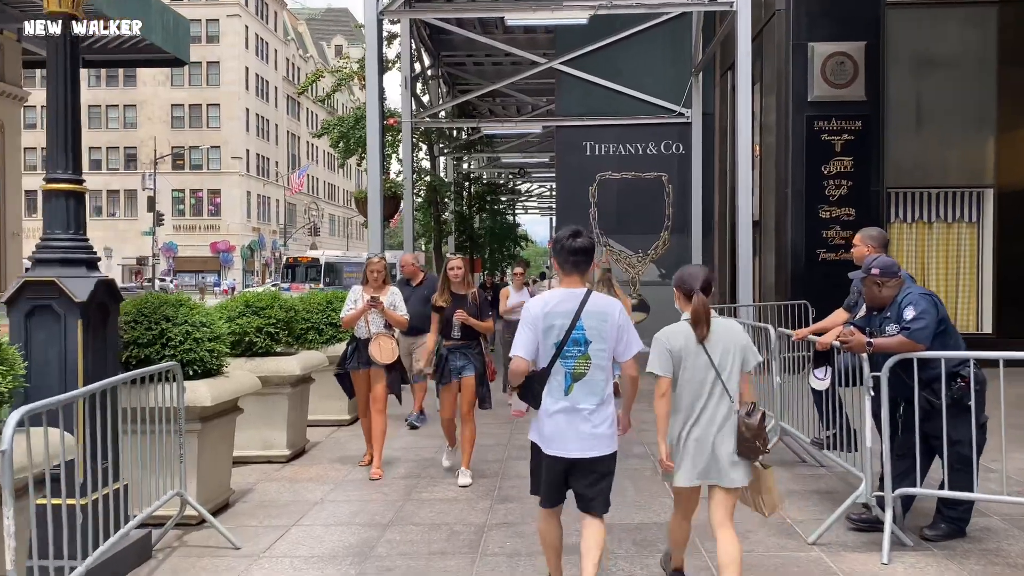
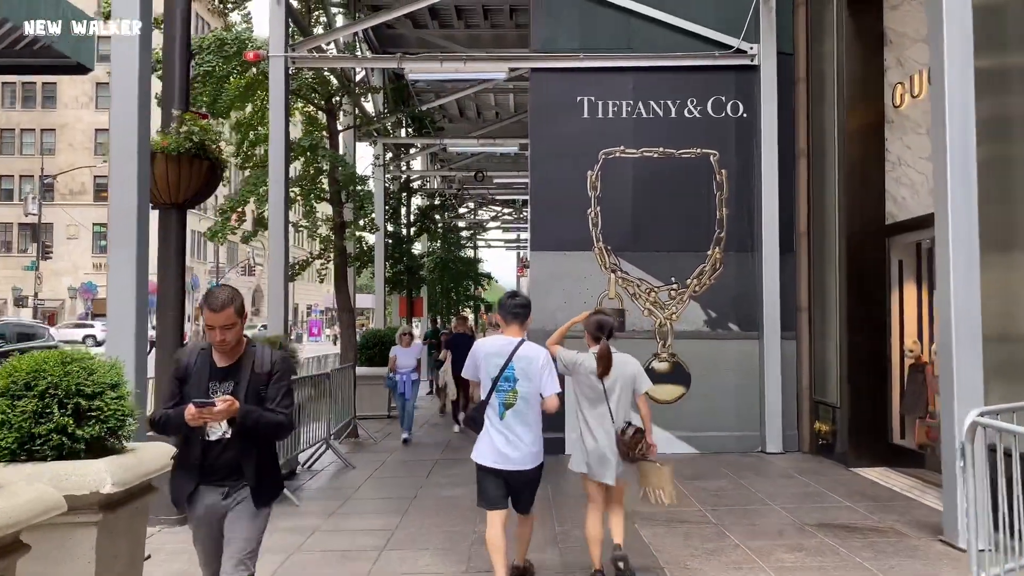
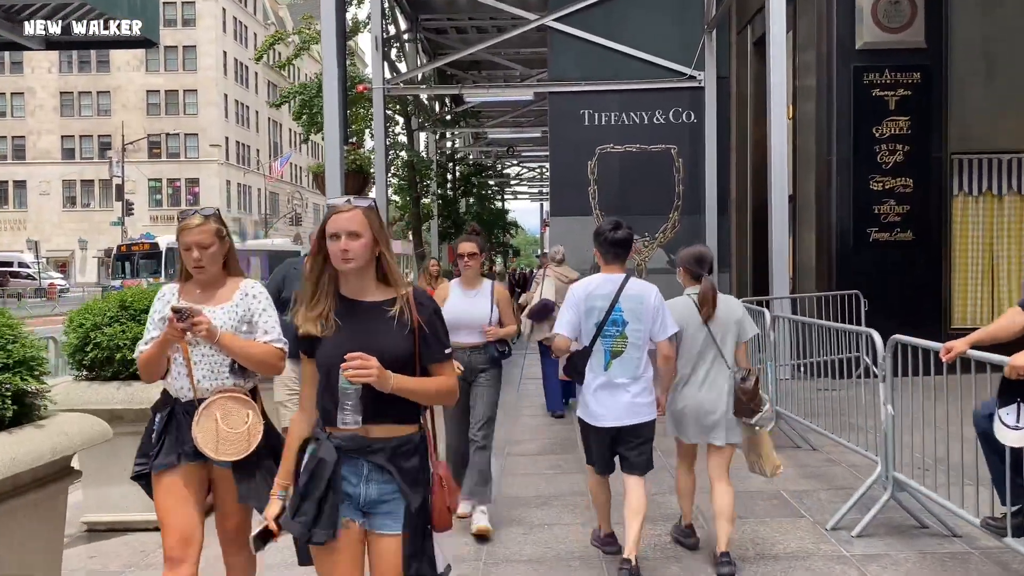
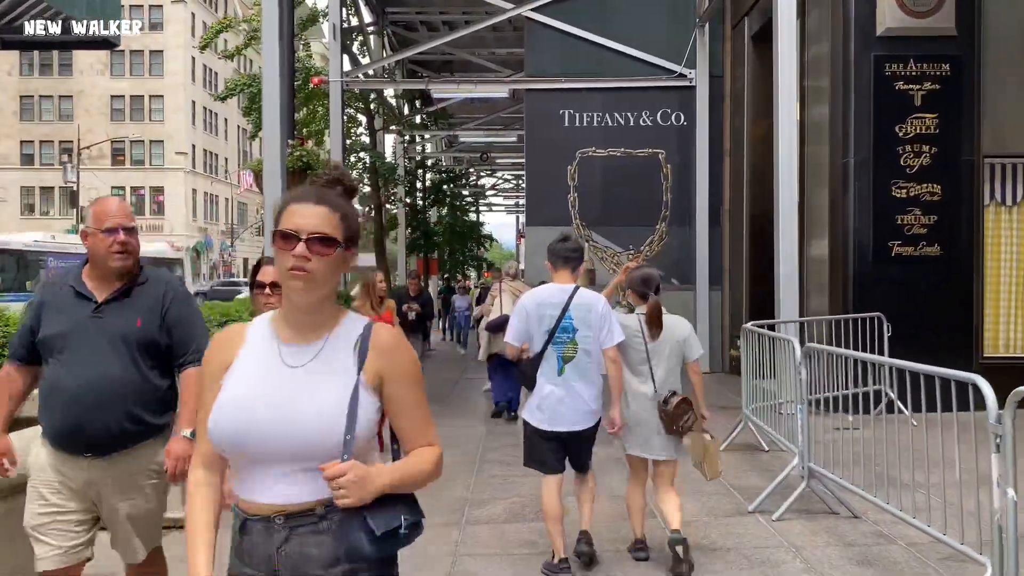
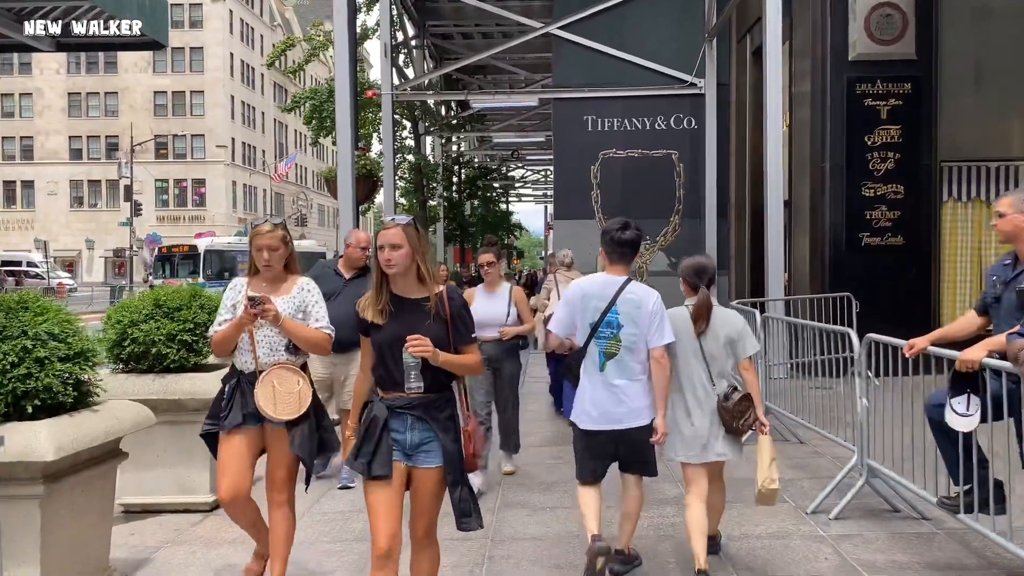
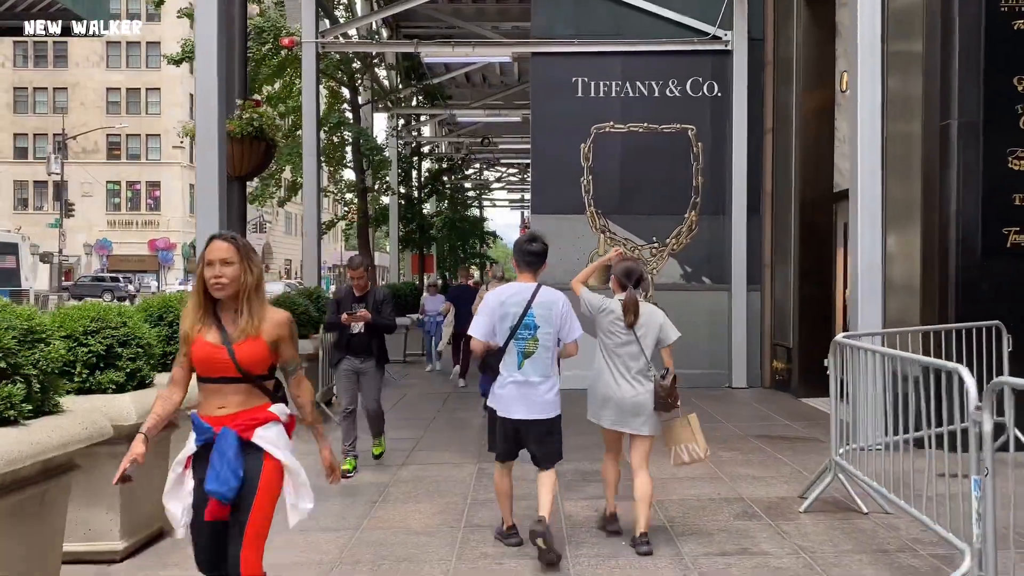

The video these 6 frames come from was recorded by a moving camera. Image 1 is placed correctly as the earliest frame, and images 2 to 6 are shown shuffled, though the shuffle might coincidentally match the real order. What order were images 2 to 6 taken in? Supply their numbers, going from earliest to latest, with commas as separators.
5, 3, 4, 6, 2
